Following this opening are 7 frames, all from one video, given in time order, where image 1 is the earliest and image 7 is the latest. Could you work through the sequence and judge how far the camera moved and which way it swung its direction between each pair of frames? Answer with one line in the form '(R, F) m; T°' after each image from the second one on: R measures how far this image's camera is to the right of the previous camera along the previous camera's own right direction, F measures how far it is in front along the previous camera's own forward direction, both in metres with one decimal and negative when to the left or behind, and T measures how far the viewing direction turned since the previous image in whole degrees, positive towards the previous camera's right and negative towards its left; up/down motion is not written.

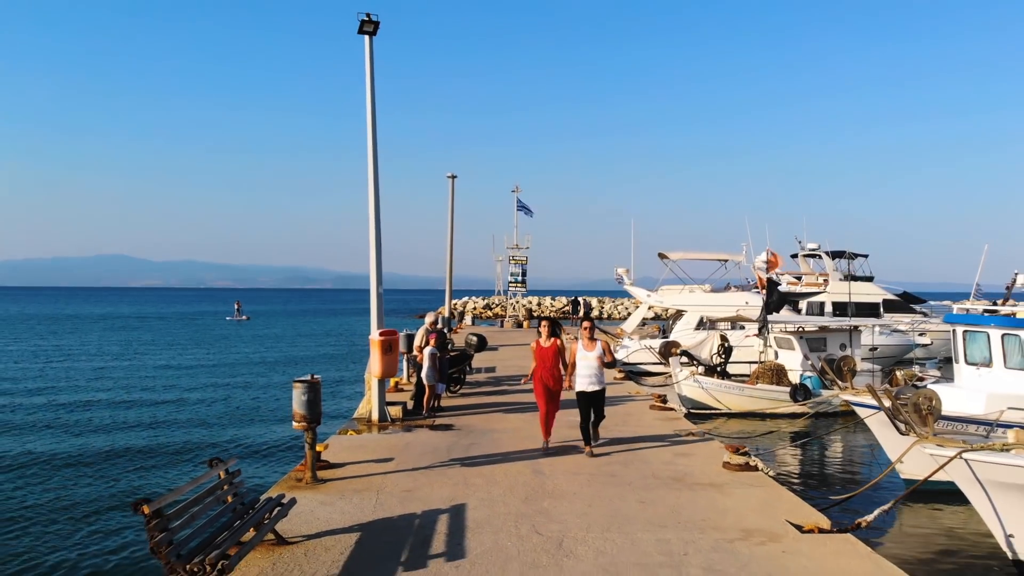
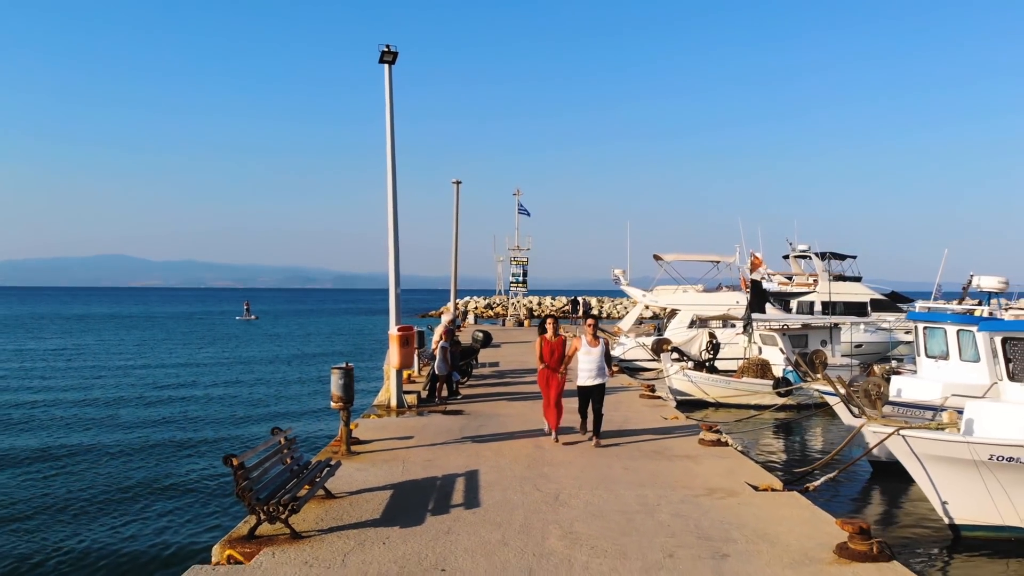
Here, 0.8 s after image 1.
(0.0, -1.2) m; 0°
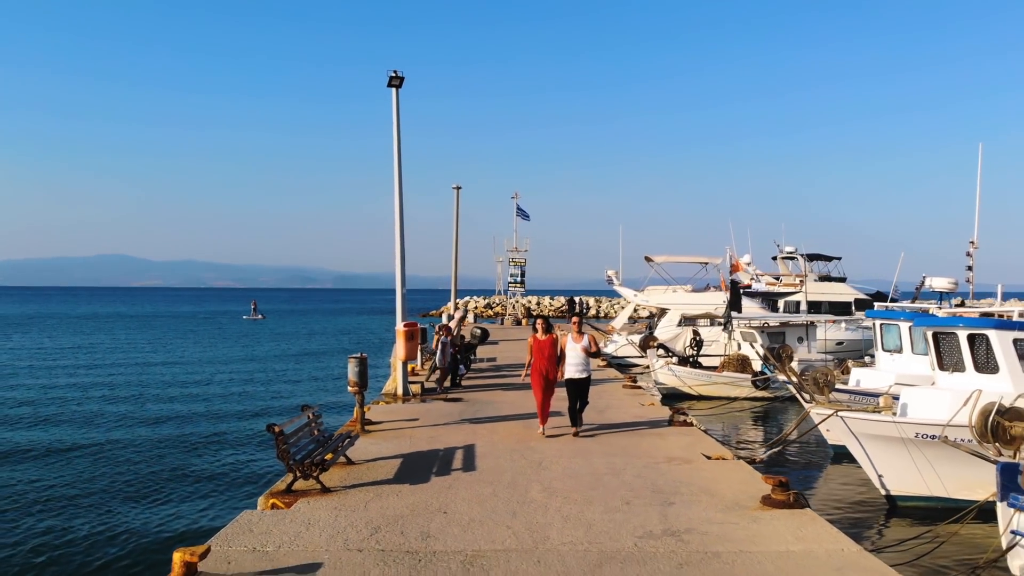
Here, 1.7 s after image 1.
(+0.1, -1.3) m; 0°
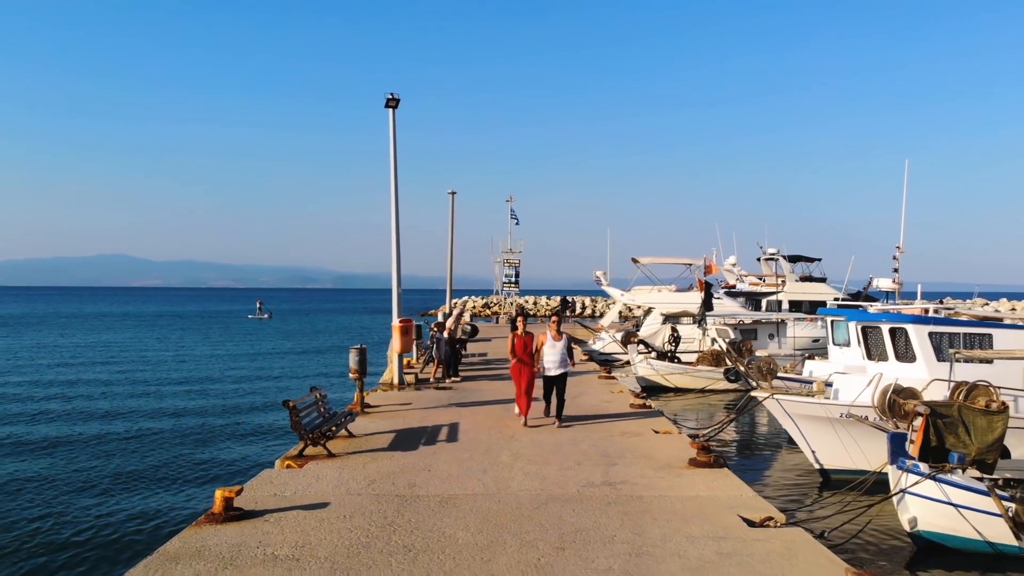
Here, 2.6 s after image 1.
(+0.3, -1.4) m; 0°
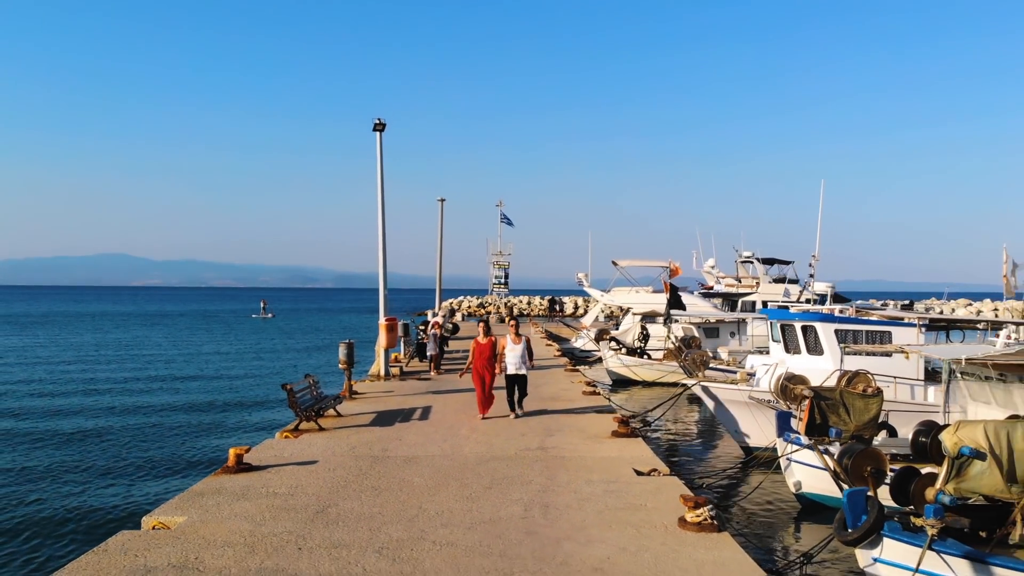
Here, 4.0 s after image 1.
(+0.6, -1.8) m; 0°
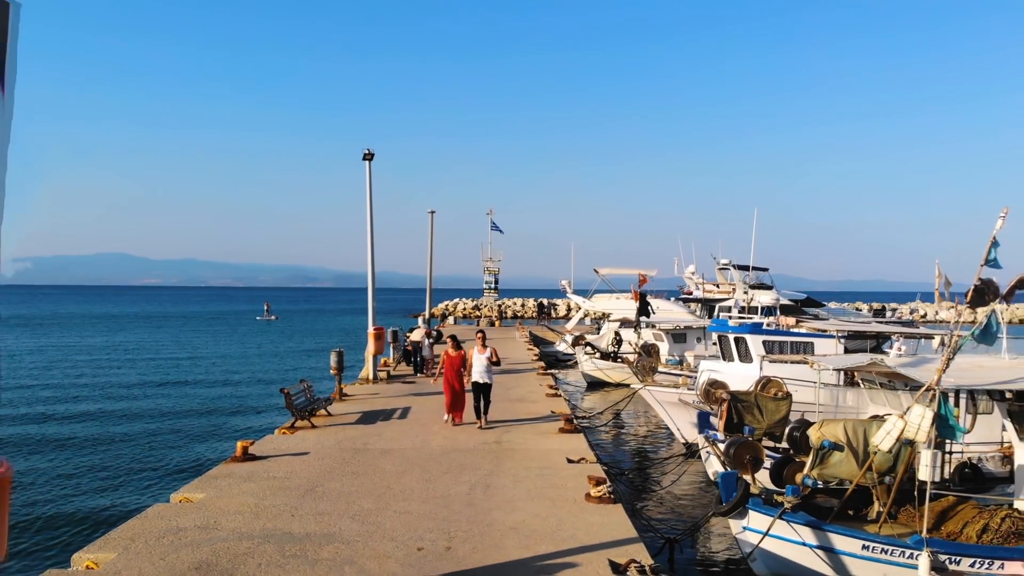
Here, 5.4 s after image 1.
(+0.6, -1.8) m; 0°
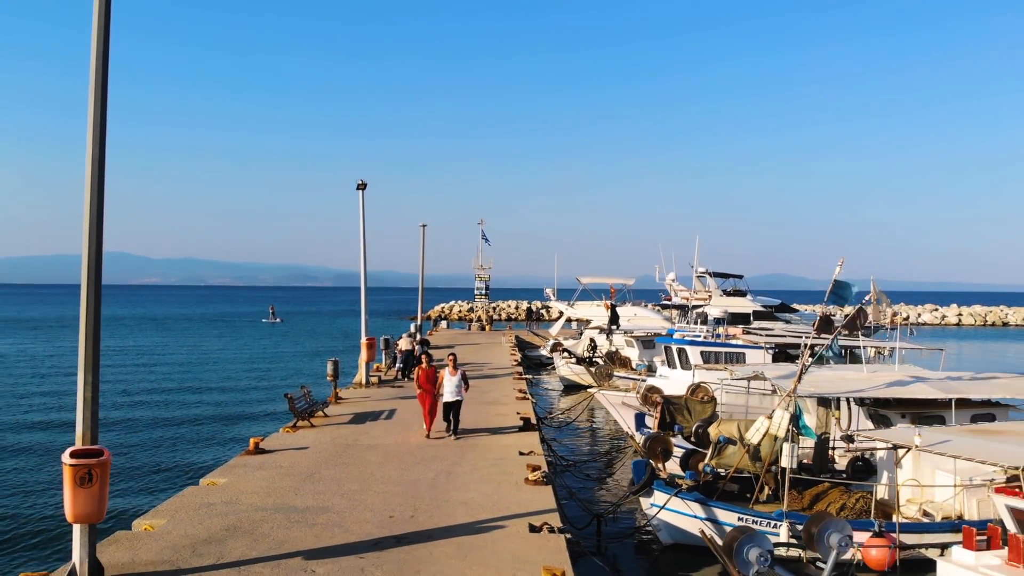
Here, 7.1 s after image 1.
(+0.6, -2.3) m; 0°
